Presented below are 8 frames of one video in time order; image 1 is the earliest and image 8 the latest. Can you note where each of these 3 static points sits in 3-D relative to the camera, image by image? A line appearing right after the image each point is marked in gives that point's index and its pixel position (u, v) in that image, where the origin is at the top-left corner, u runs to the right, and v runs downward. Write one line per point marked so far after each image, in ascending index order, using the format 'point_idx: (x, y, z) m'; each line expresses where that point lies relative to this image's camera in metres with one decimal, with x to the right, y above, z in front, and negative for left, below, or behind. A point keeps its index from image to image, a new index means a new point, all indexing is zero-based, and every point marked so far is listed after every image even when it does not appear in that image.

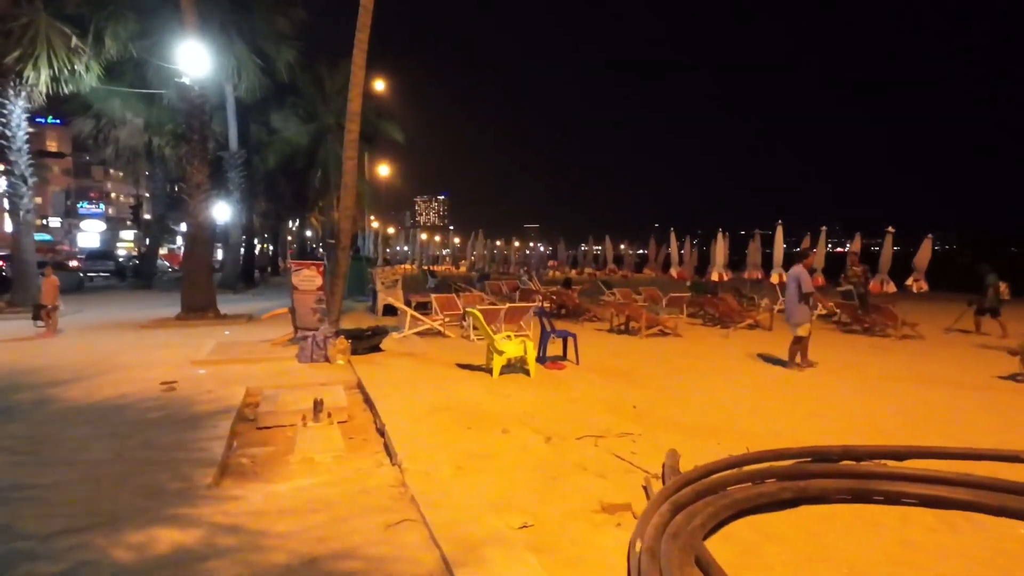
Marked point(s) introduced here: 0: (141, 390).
0: (-5.6, -1.5, +9.7) m
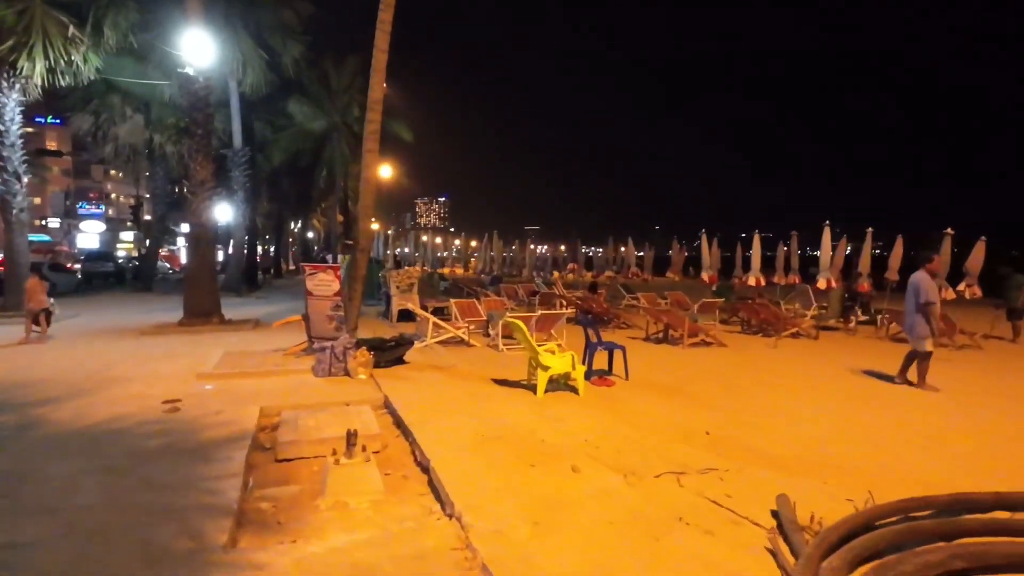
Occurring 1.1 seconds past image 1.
0: (-4.9, -1.6, +8.5) m
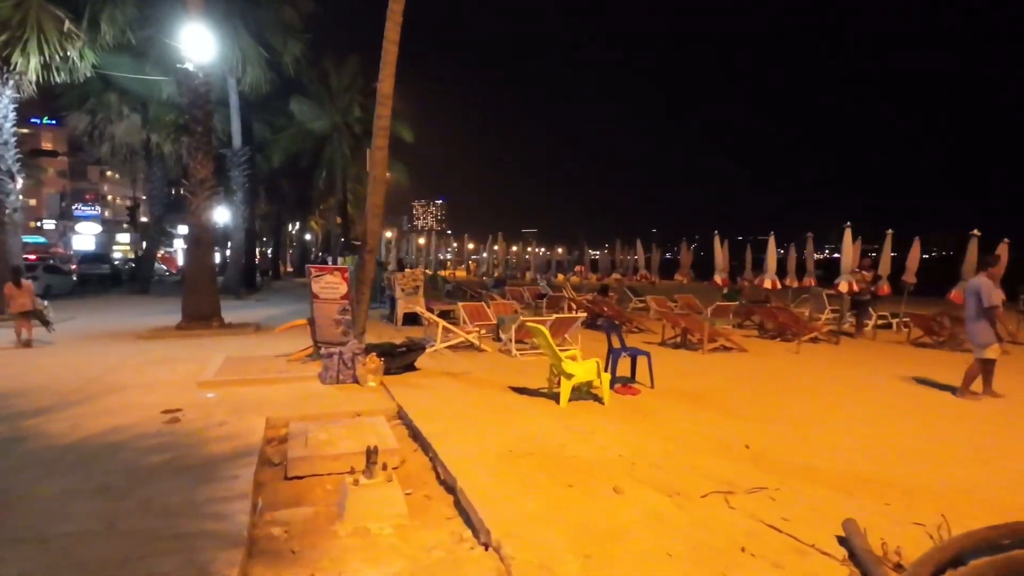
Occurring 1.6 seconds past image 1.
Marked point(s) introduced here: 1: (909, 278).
0: (-4.6, -1.7, +8.0) m
1: (+11.6, +0.3, +18.7) m
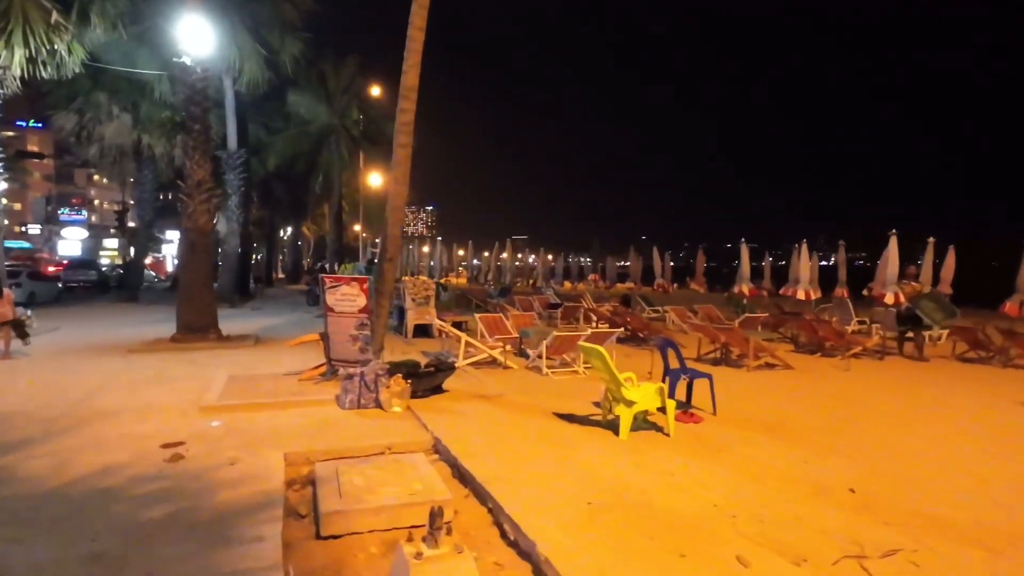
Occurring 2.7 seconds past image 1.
0: (-4.0, -1.8, +6.8) m
1: (+12.1, 0.0, +17.8) m
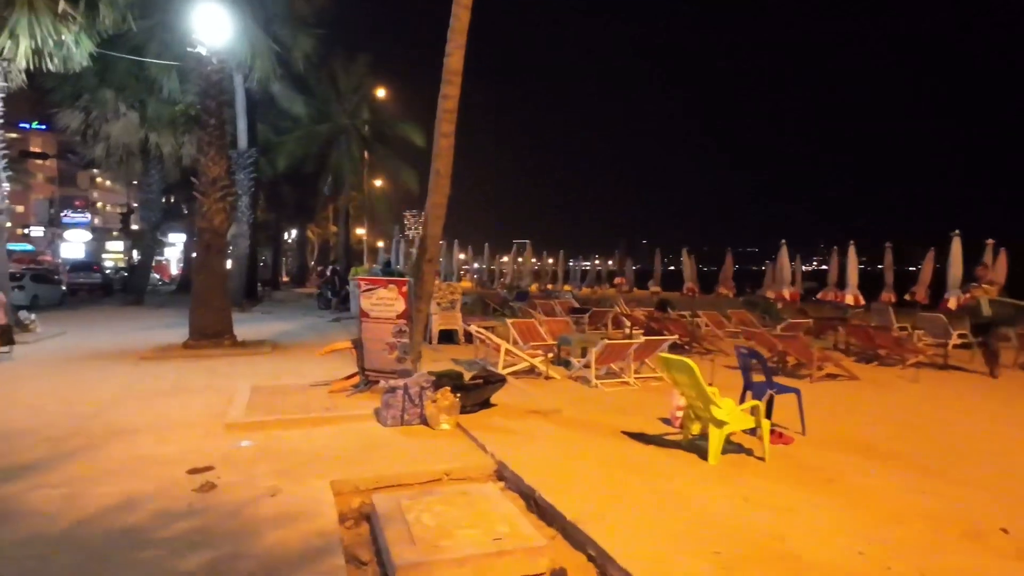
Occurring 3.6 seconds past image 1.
0: (-3.3, -1.8, +5.9) m
1: (+12.9, -0.1, +16.9) m
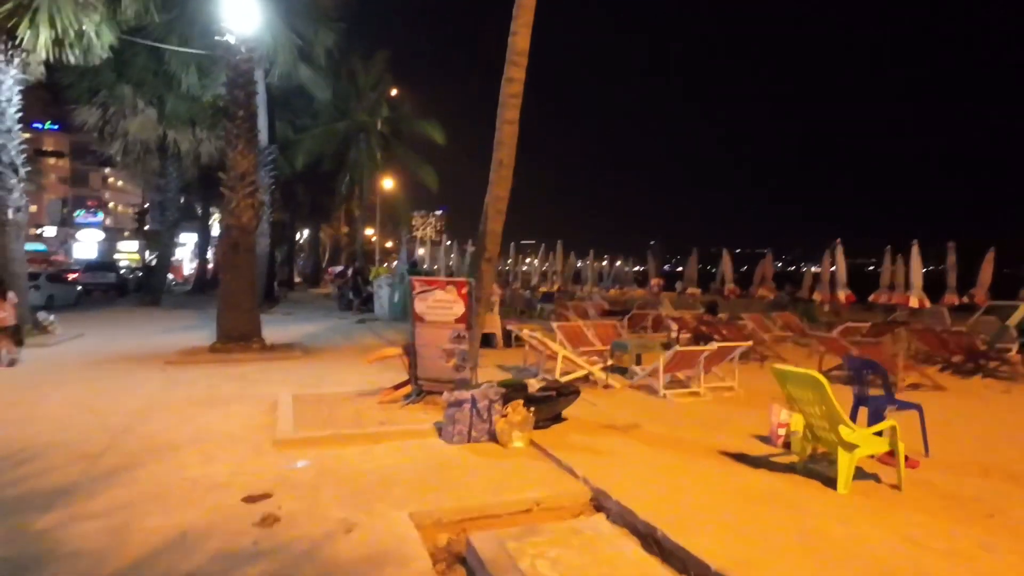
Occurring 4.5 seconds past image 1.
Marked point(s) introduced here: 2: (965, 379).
0: (-2.4, -1.8, +5.1) m
1: (+13.9, -0.2, +15.9) m
2: (+7.9, -1.6, +11.2) m
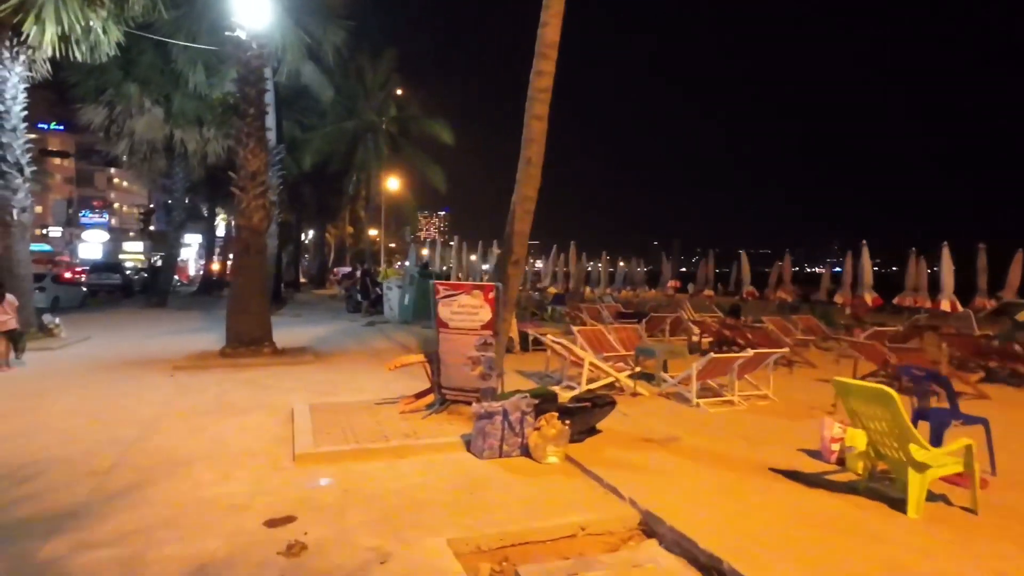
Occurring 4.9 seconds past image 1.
0: (-2.0, -1.9, +4.7) m
1: (+14.3, -0.3, +15.4) m
2: (+8.3, -1.7, +10.7) m
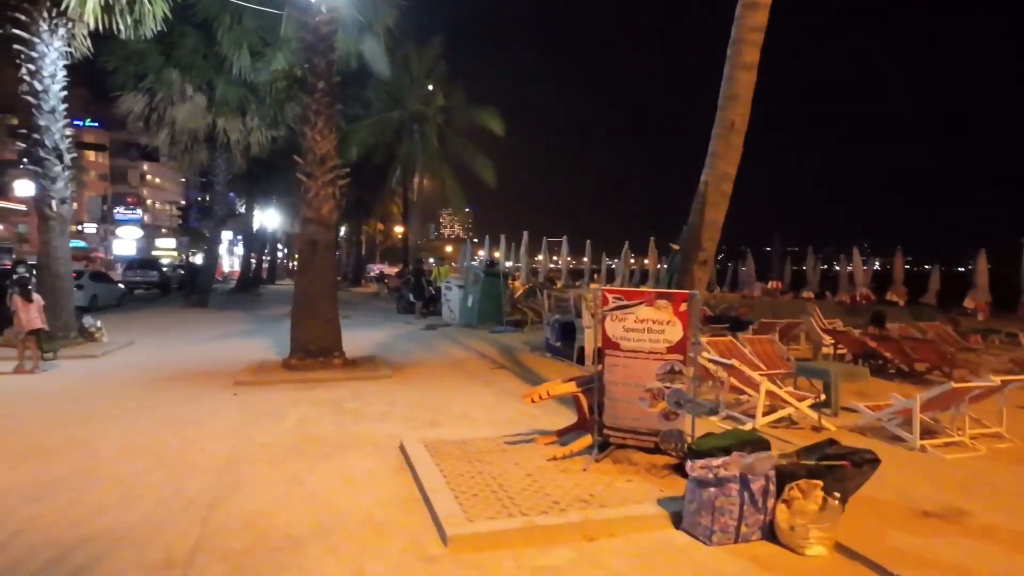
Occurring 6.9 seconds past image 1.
0: (-0.3, -2.0, +2.7) m
1: (+16.4, -0.4, +12.8) m
2: (+10.3, -1.8, +8.3) m
